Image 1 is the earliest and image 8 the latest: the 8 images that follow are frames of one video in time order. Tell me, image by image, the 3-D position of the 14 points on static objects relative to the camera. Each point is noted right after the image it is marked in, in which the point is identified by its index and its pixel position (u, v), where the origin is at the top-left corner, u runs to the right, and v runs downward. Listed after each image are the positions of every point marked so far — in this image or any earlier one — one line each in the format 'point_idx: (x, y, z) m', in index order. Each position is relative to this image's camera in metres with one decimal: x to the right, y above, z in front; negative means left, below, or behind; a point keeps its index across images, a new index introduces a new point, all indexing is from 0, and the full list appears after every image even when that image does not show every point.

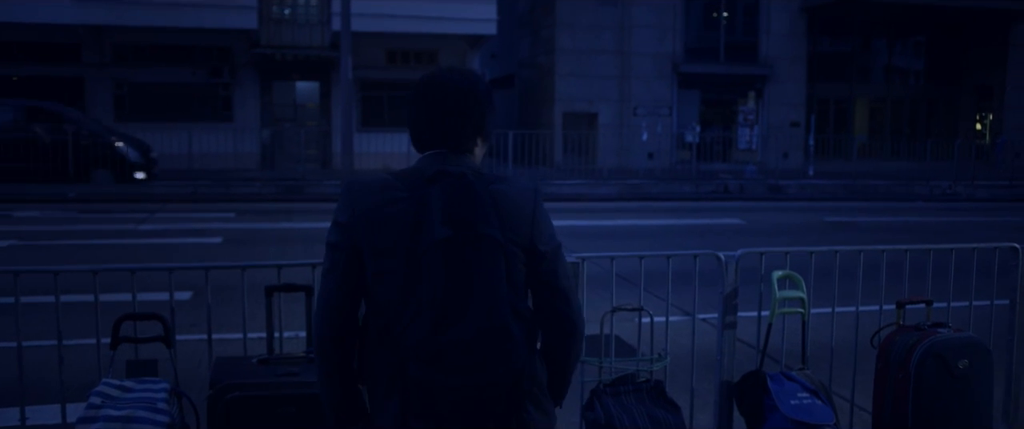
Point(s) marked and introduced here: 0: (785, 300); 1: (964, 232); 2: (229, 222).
0: (+1.2, -0.4, +4.2) m
1: (+7.5, -0.3, +15.5) m
2: (-4.4, -0.1, +14.4) m
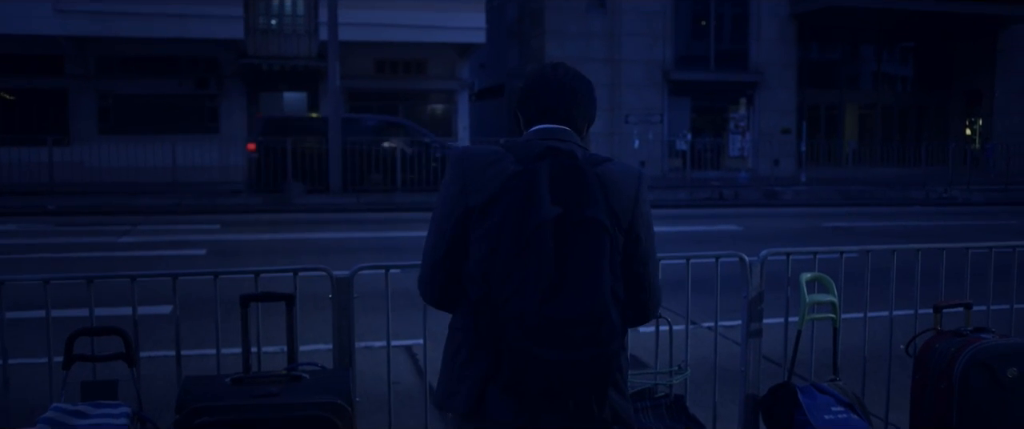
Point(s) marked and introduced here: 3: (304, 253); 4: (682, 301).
0: (+1.3, -0.4, +3.8) m
1: (+7.4, -0.3, +15.2) m
2: (-4.5, -0.3, +13.9) m
3: (-2.7, -0.5, +11.9) m
4: (+1.5, -0.8, +8.1) m
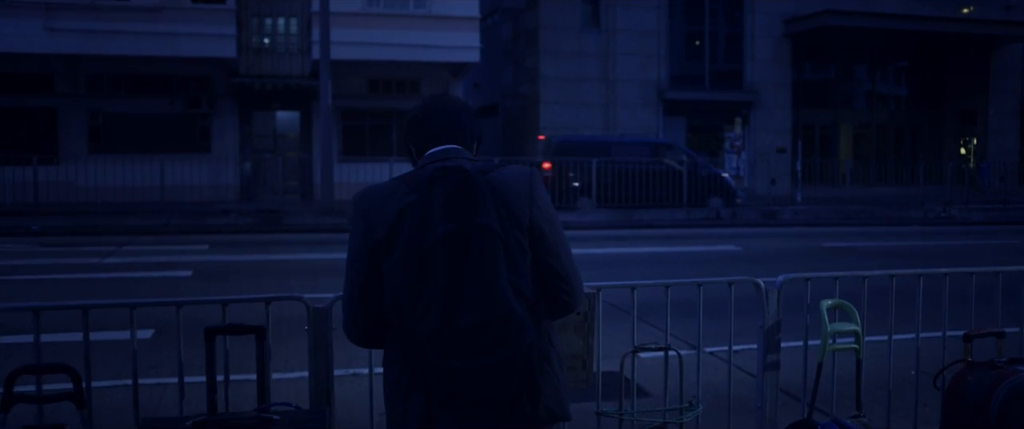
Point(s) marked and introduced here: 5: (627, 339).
0: (+1.2, -0.5, +3.5) m
1: (+7.3, -0.7, +14.9) m
2: (-4.6, -0.6, +13.6) m
3: (-2.7, -0.8, +11.5) m
4: (+1.4, -0.9, +7.8) m
5: (+0.9, -1.0, +7.1) m
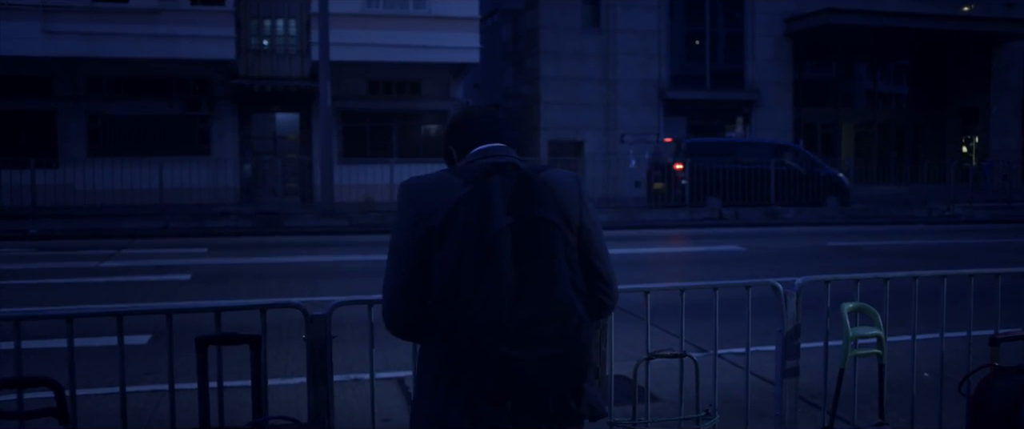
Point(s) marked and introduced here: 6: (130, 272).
0: (+1.3, -0.5, +3.4) m
1: (+7.4, -0.6, +14.8) m
2: (-4.5, -0.6, +13.5) m
3: (-2.7, -0.8, +11.4) m
4: (+1.5, -0.9, +7.7) m
5: (+0.9, -1.0, +7.0) m
6: (-5.0, -0.8, +12.1) m
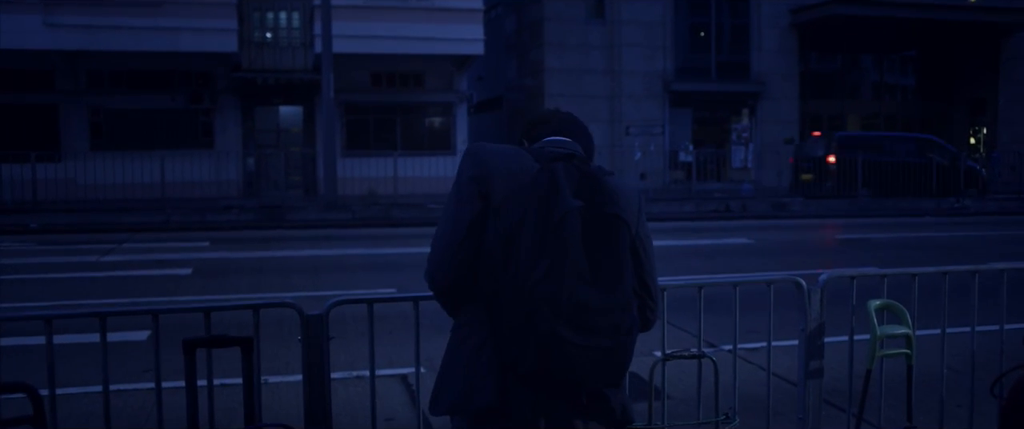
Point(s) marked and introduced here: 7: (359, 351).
0: (+1.3, -0.4, +3.2) m
1: (+7.4, -0.5, +14.6) m
2: (-4.5, -0.5, +13.3) m
3: (-2.6, -0.7, +11.2) m
4: (+1.5, -0.9, +7.5) m
5: (+1.0, -0.9, +6.8) m
6: (-4.9, -0.7, +11.9) m
7: (-1.2, -1.1, +7.1) m
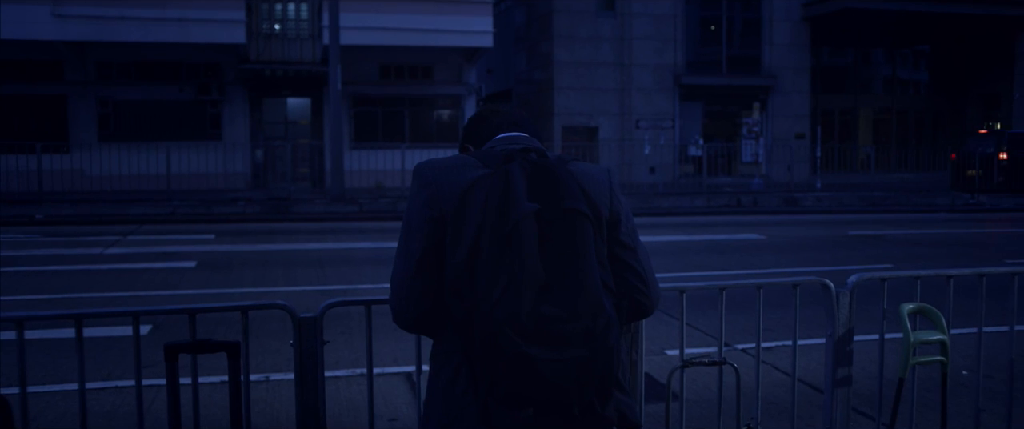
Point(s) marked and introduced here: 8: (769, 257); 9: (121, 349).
0: (+1.3, -0.4, +3.0) m
1: (+7.6, -0.5, +14.3) m
2: (-4.3, -0.4, +13.2) m
3: (-2.5, -0.6, +11.1) m
4: (+1.6, -0.8, +7.3) m
5: (+1.0, -0.9, +6.6) m
6: (-4.8, -0.6, +11.8) m
7: (-1.1, -1.0, +7.0) m
8: (+3.5, -0.6, +12.6) m
9: (-2.8, -1.0, +6.7) m
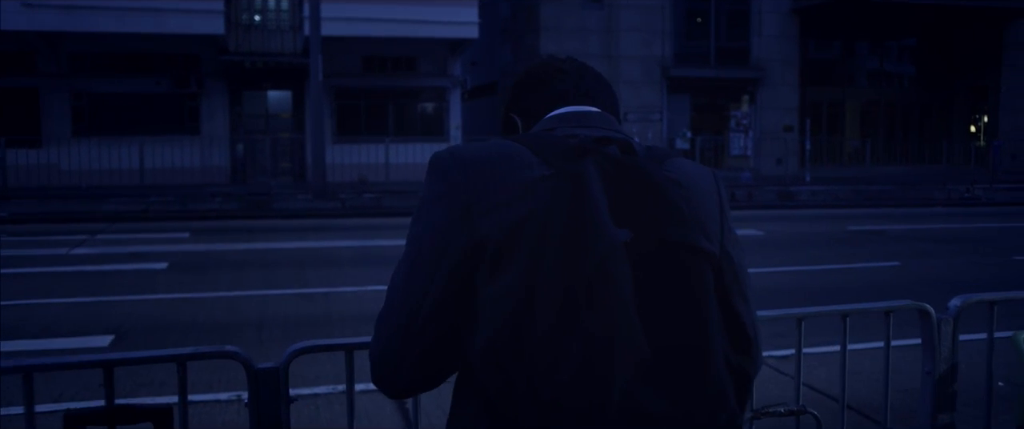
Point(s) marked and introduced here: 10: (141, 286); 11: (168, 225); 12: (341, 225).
0: (+1.4, -0.4, +2.4) m
1: (+7.4, -0.4, +13.8) m
2: (-4.5, -0.4, +12.5) m
3: (-2.6, -0.6, +10.4) m
4: (+1.5, -0.8, +6.7) m
5: (+1.0, -0.9, +6.0) m
6: (-4.9, -0.5, +11.1) m
7: (-1.1, -1.0, +6.3) m
8: (+3.4, -0.5, +12.0) m
9: (-2.9, -1.0, +6.0) m
10: (-3.7, -0.7, +9.3) m
11: (-5.8, -0.2, +15.6) m
12: (-2.8, -0.2, +15.3) m
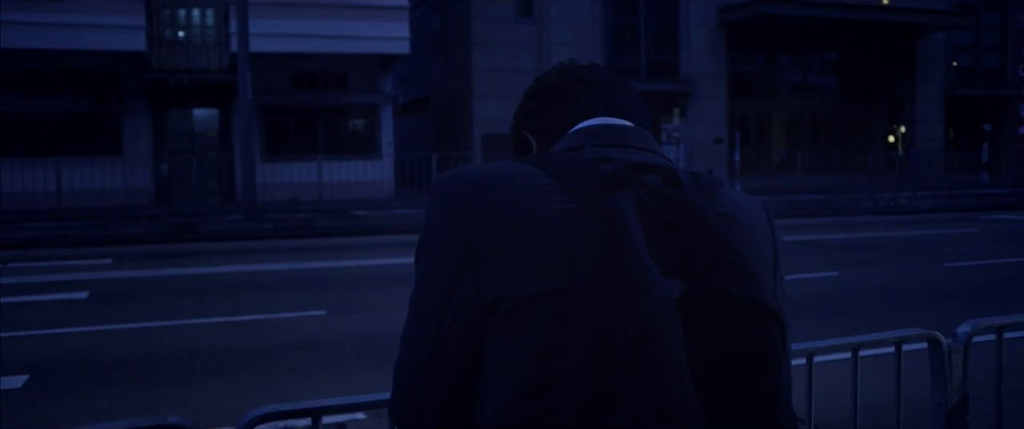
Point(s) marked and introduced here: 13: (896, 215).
0: (+1.3, -0.5, +2.2) m
1: (+6.5, -0.5, +14.1) m
2: (-5.2, -0.7, +11.9) m
3: (-3.3, -0.9, +10.0) m
4: (+1.2, -0.9, +6.6) m
5: (+0.7, -1.0, +5.8) m
6: (-5.6, -0.9, +10.5) m
7: (-1.4, -1.2, +6.0) m
8: (+2.6, -0.7, +12.0) m
9: (-3.2, -1.2, +5.5) m
10: (-4.3, -1.0, +8.7) m
11: (-6.8, -0.6, +14.9) m
12: (-3.8, -0.5, +14.8) m
13: (+7.9, -0.1, +19.1) m
